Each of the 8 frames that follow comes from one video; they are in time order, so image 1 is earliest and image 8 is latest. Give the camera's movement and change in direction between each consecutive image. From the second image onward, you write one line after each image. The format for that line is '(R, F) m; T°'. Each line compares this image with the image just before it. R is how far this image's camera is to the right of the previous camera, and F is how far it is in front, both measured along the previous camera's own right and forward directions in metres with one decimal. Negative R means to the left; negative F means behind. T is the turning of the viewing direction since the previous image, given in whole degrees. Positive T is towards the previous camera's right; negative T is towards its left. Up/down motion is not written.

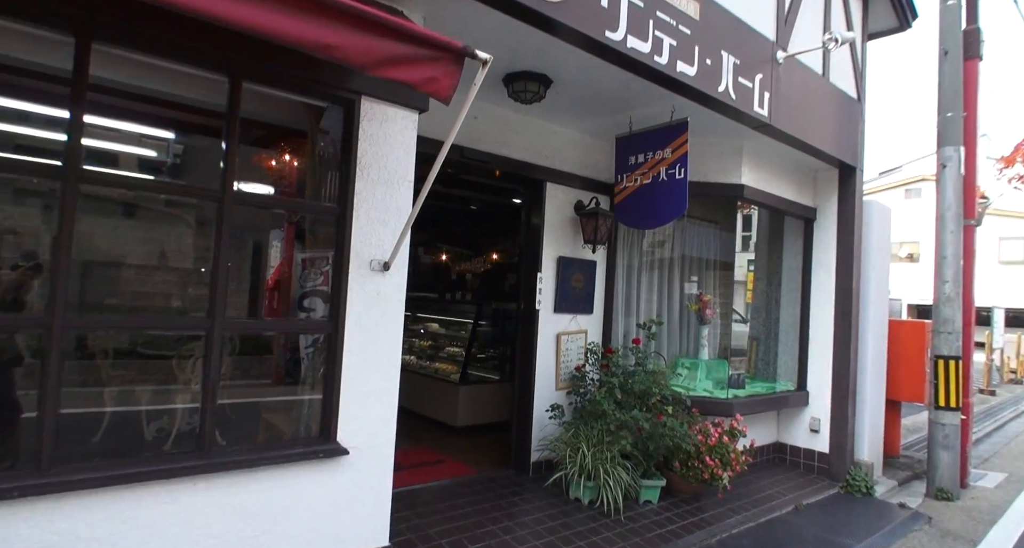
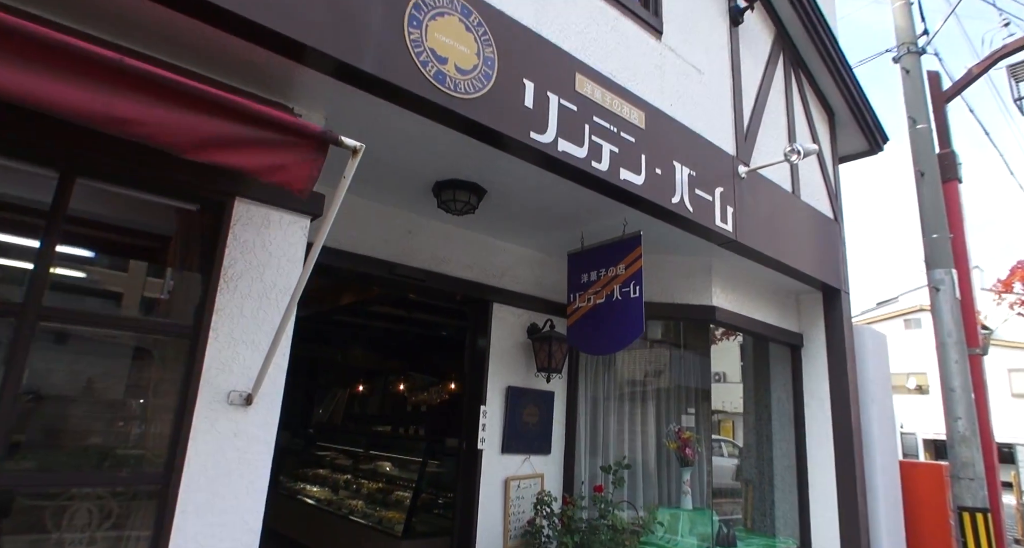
(+0.4, +0.5) m; 0°
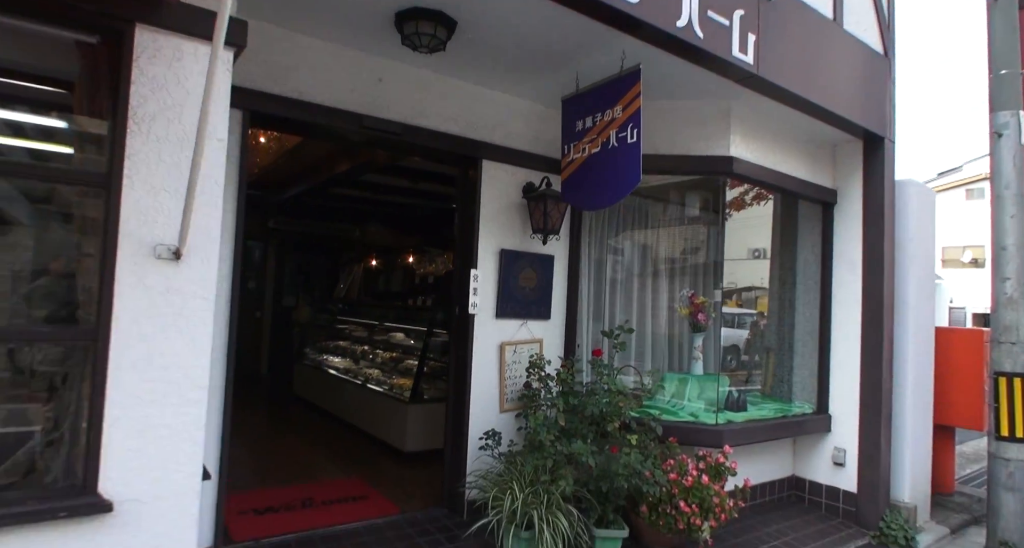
(+0.3, +0.3) m; -4°
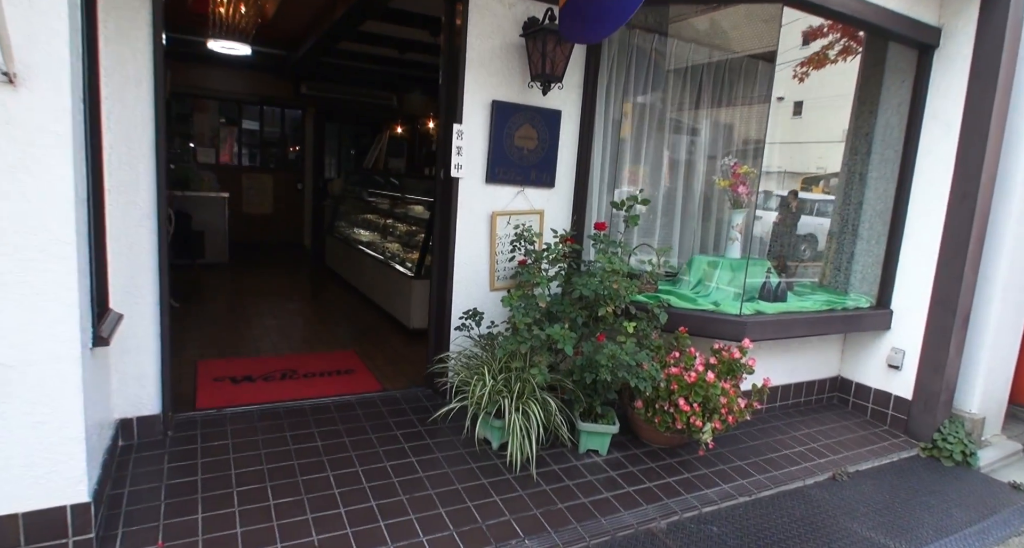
(+0.5, +0.6) m; -7°
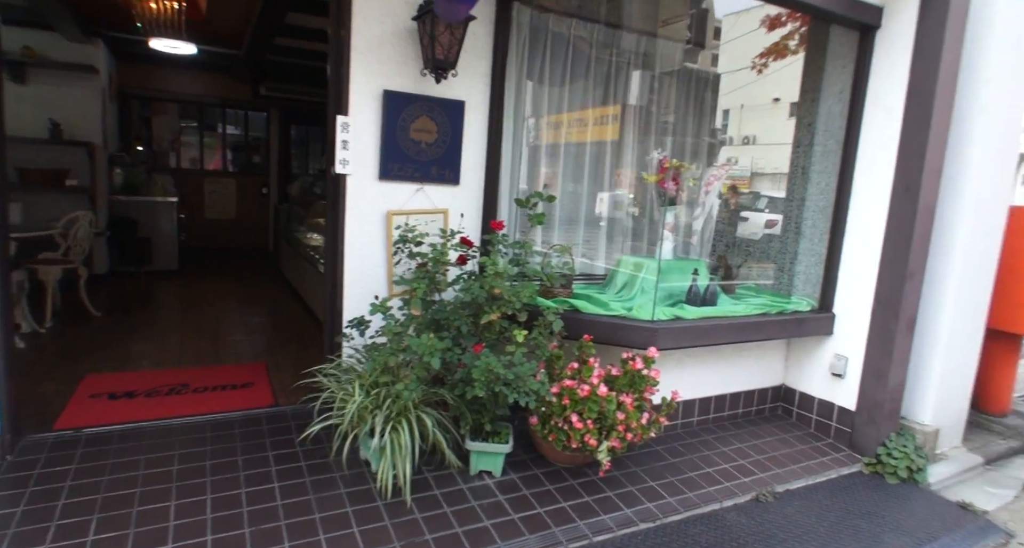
(+0.6, +0.3) m; -1°
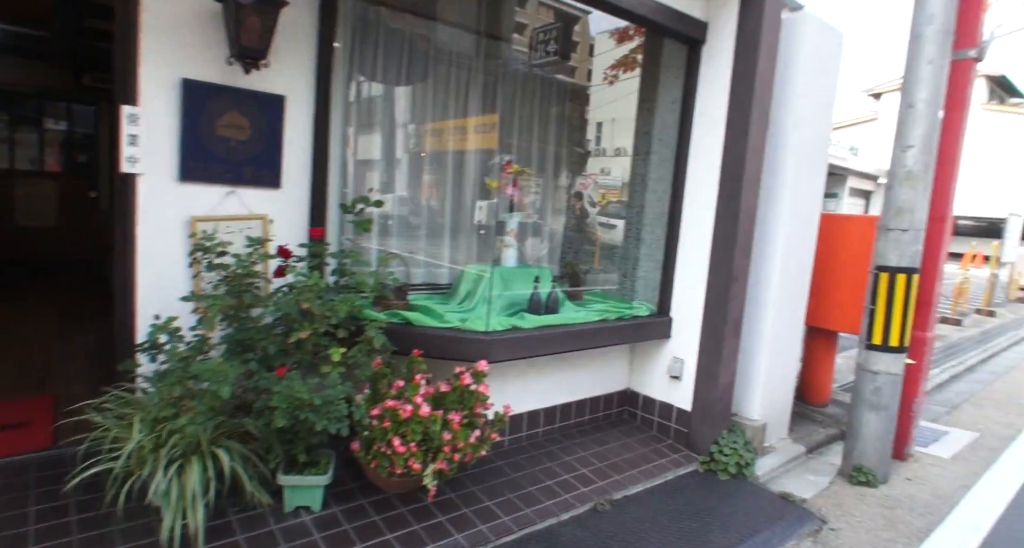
(+0.3, +0.1) m; +11°
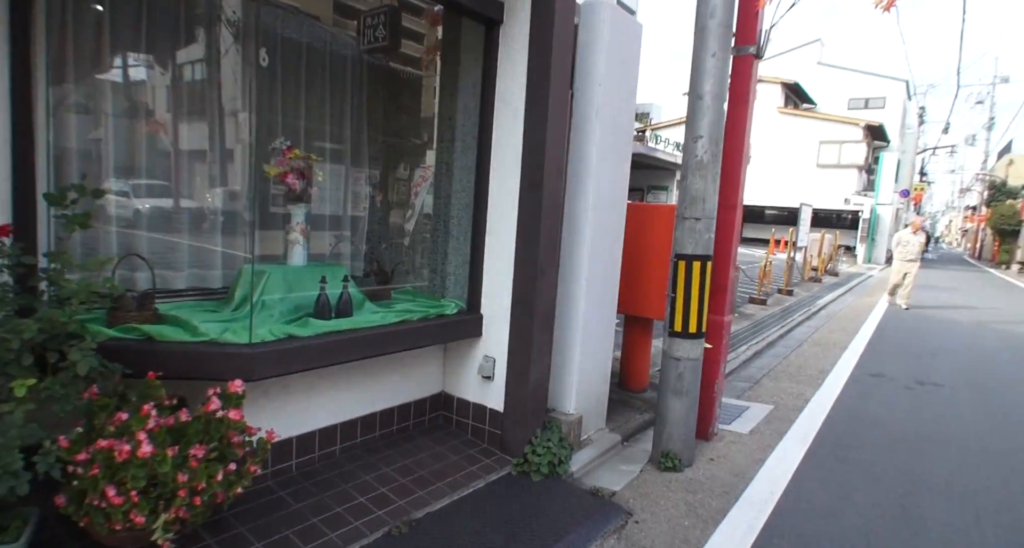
(+0.4, +0.3) m; +13°
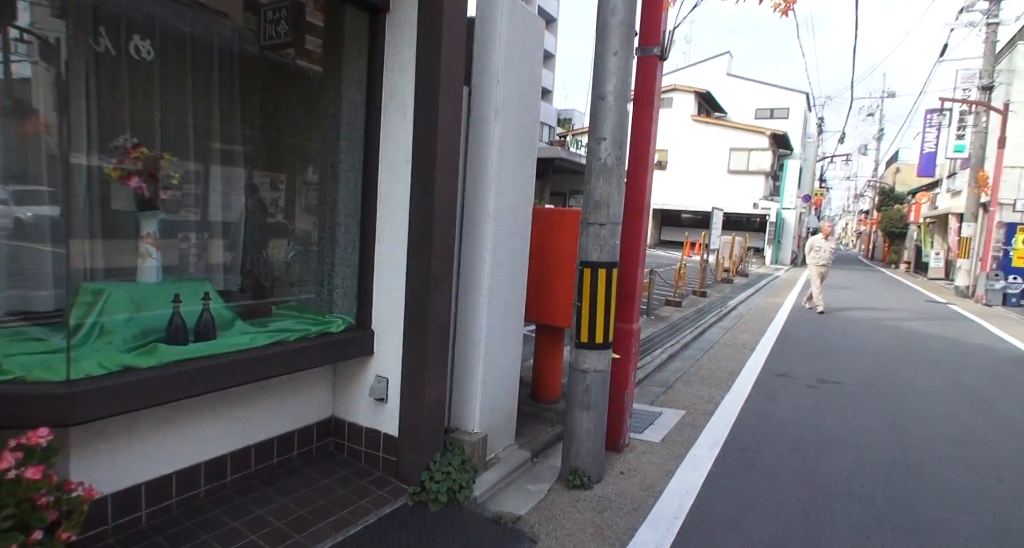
(+0.2, +0.2) m; +7°
